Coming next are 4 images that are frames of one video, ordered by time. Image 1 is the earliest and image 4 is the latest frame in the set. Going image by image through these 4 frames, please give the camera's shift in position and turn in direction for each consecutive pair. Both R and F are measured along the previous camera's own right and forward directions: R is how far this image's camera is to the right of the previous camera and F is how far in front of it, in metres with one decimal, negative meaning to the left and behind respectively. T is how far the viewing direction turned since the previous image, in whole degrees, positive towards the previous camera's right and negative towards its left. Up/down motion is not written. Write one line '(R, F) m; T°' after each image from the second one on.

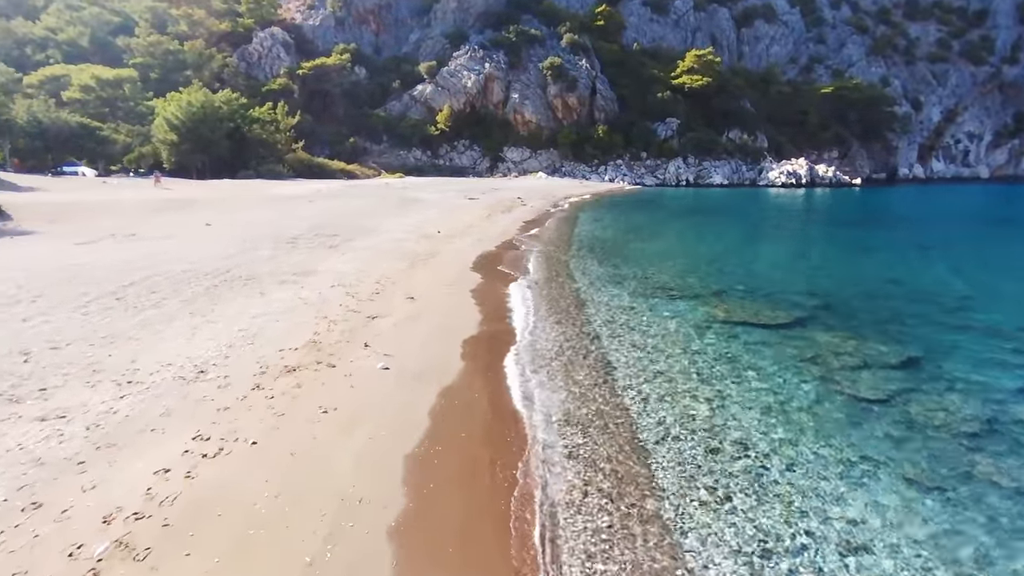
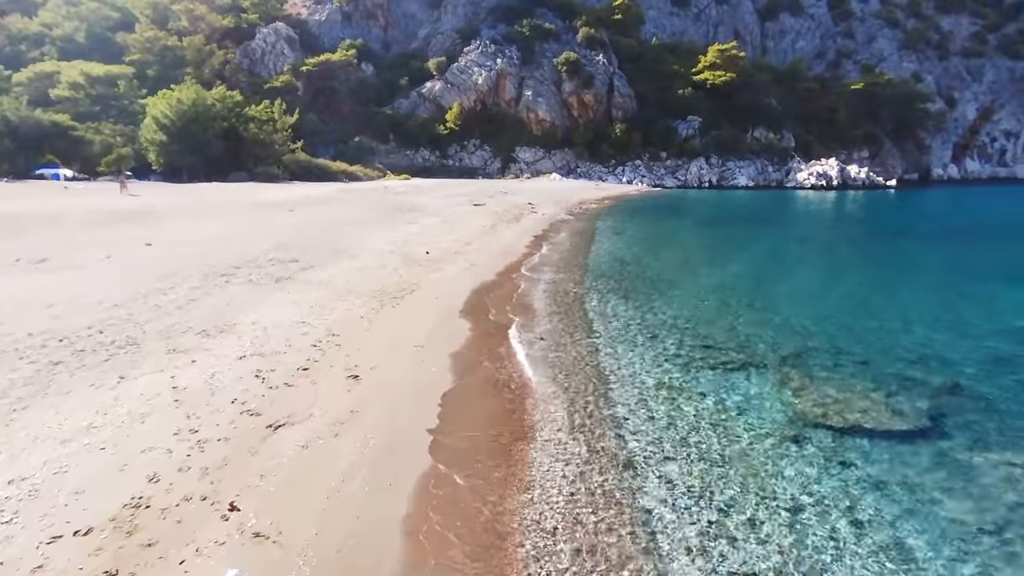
(+0.3, +4.1) m; -1°
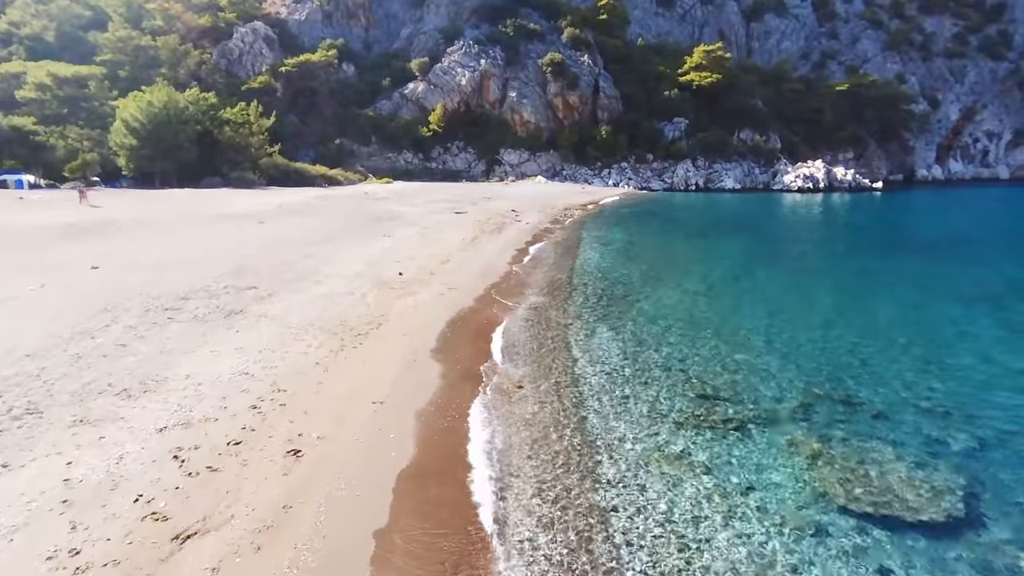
(+0.2, +1.3) m; +1°
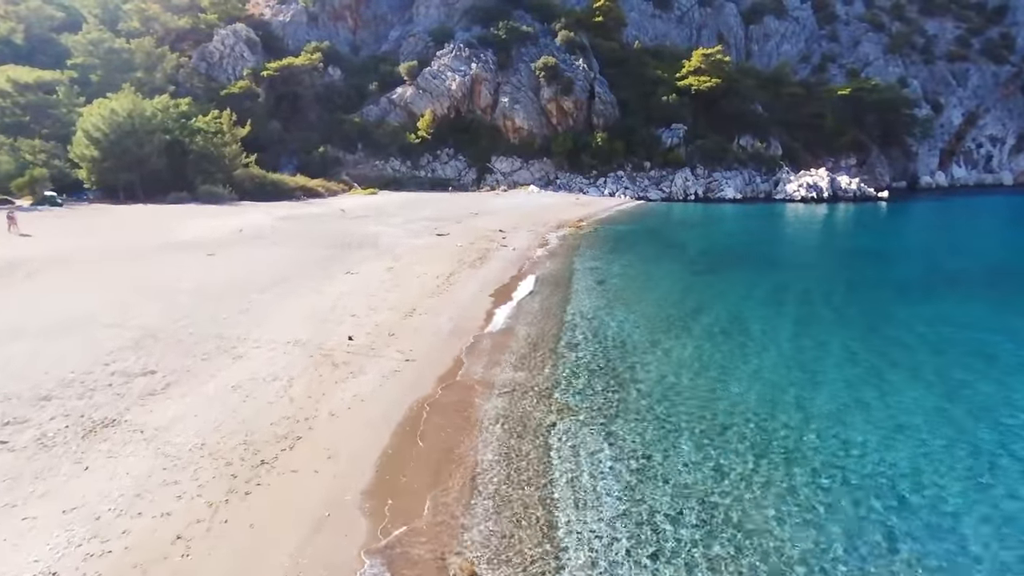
(+0.5, +3.2) m; 0°
